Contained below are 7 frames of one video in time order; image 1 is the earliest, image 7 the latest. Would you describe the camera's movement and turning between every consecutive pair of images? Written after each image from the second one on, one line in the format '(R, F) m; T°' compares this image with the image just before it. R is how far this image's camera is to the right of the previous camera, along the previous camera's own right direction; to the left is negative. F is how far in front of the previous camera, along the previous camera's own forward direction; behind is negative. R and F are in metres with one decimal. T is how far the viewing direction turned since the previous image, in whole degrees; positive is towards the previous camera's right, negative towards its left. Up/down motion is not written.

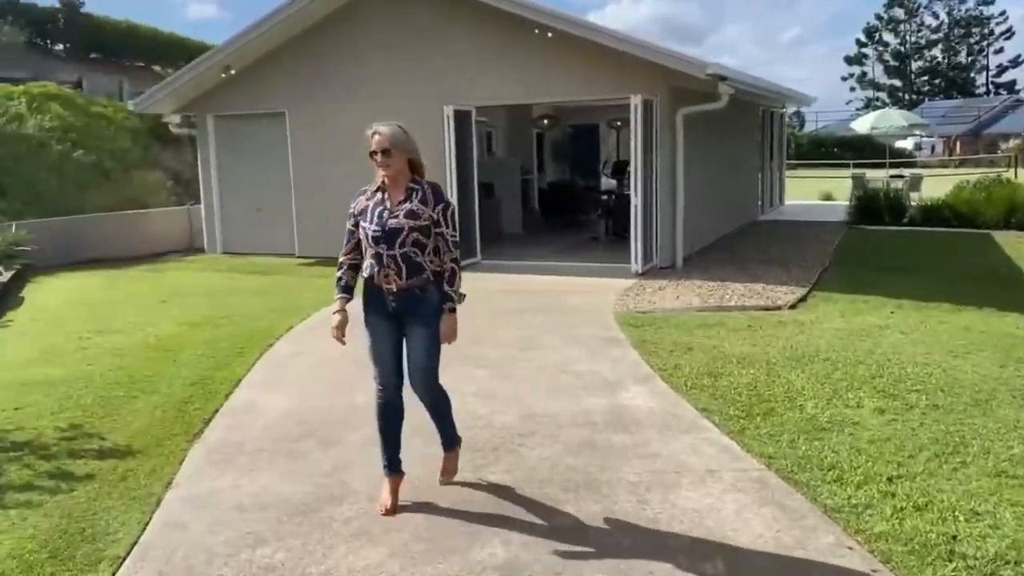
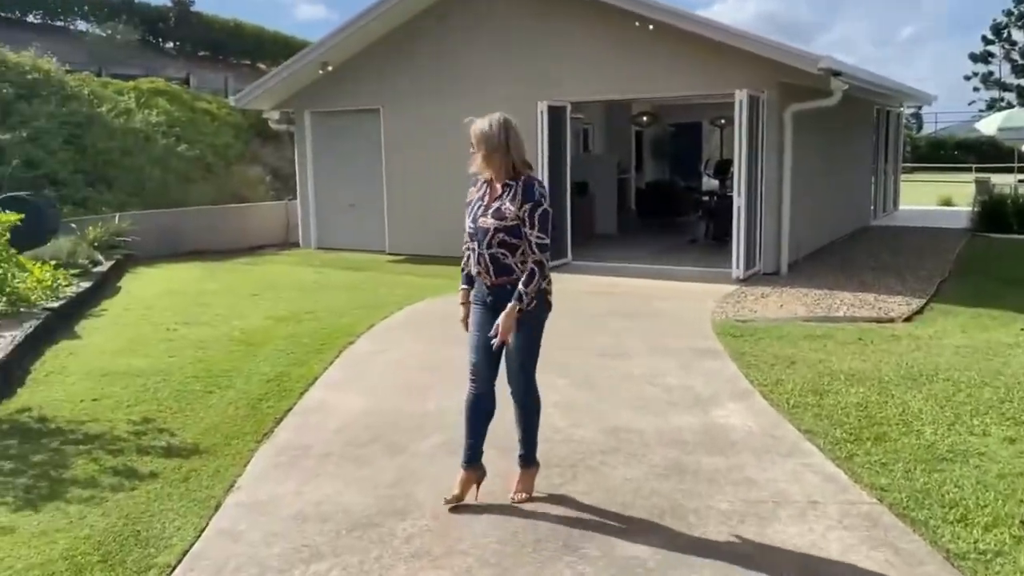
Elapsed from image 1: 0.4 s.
(+0.1, +0.4) m; -6°
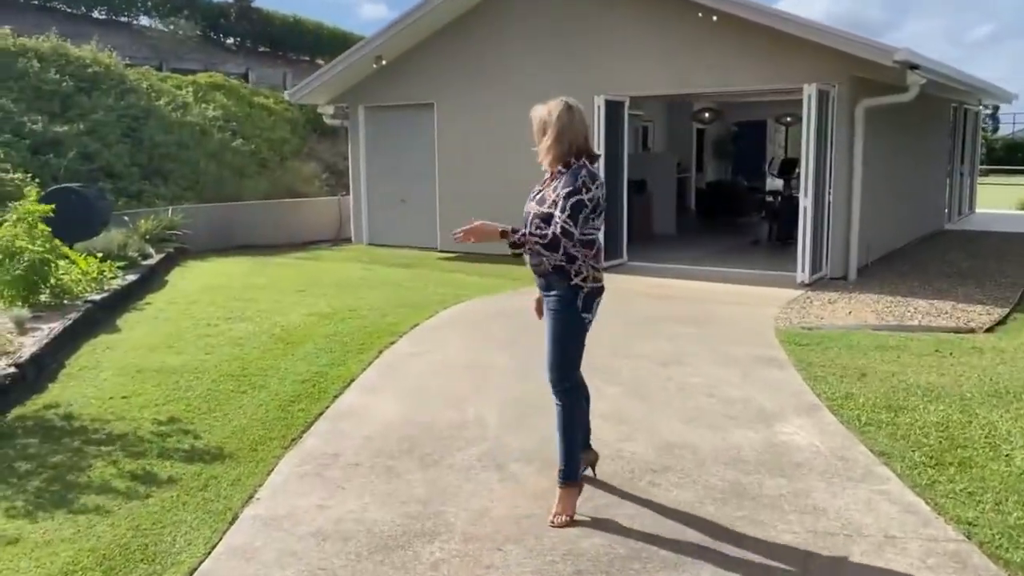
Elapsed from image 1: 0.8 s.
(+0.1, +0.4) m; -4°
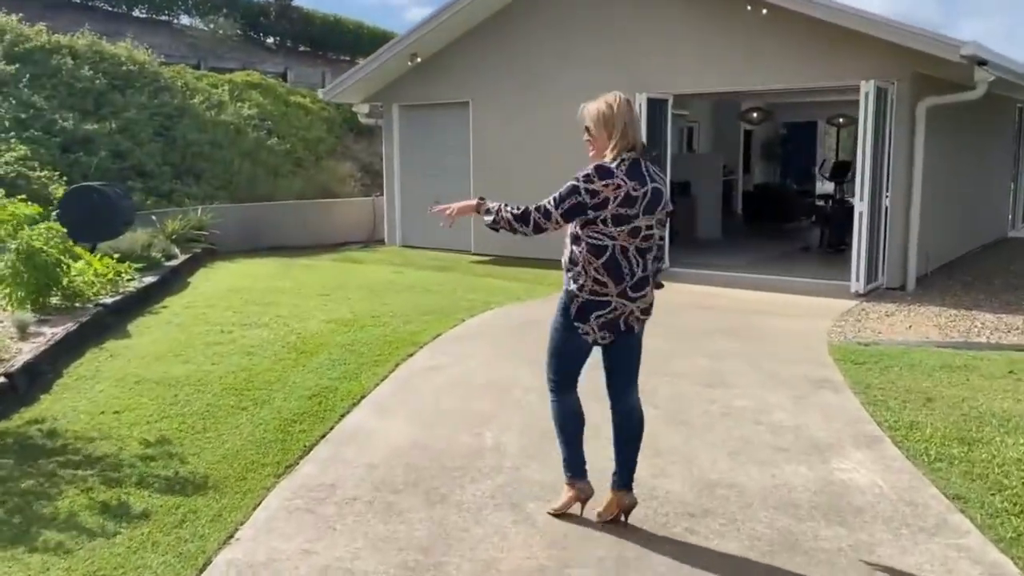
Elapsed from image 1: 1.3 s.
(+0.1, +0.5) m; -3°
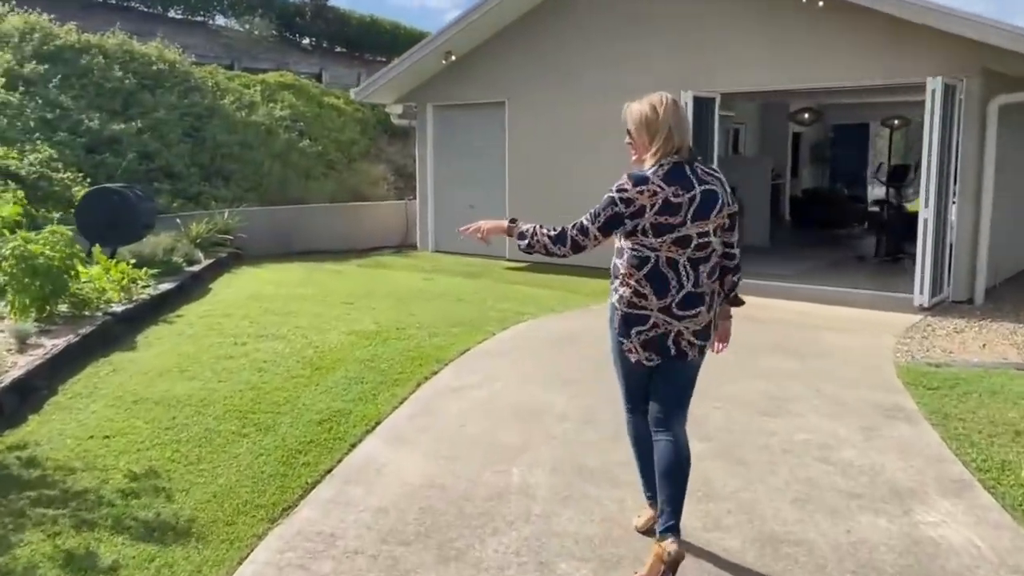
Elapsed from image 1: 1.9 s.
(0.0, +0.6) m; -3°
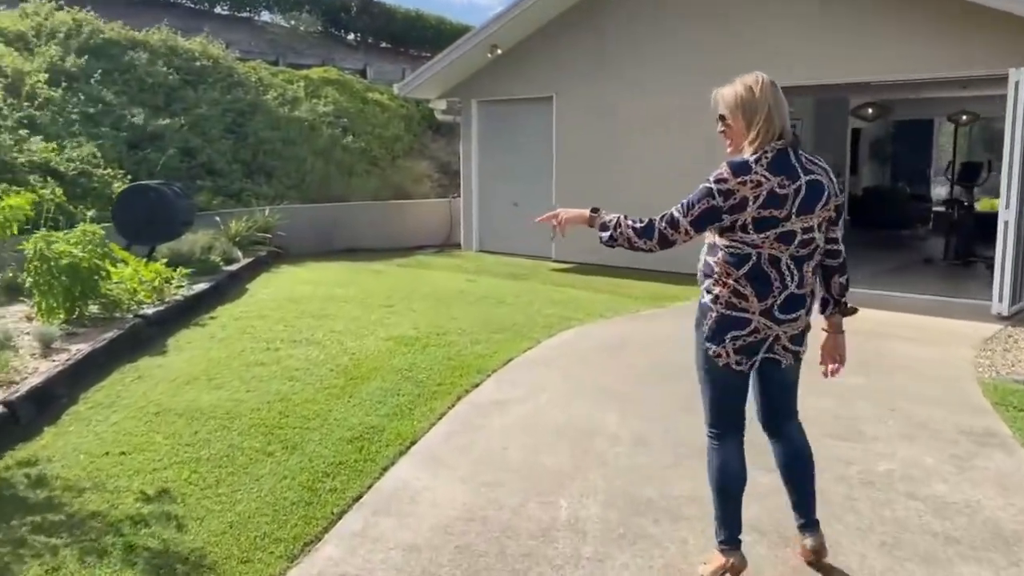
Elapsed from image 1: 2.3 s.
(0.0, +0.4) m; -3°
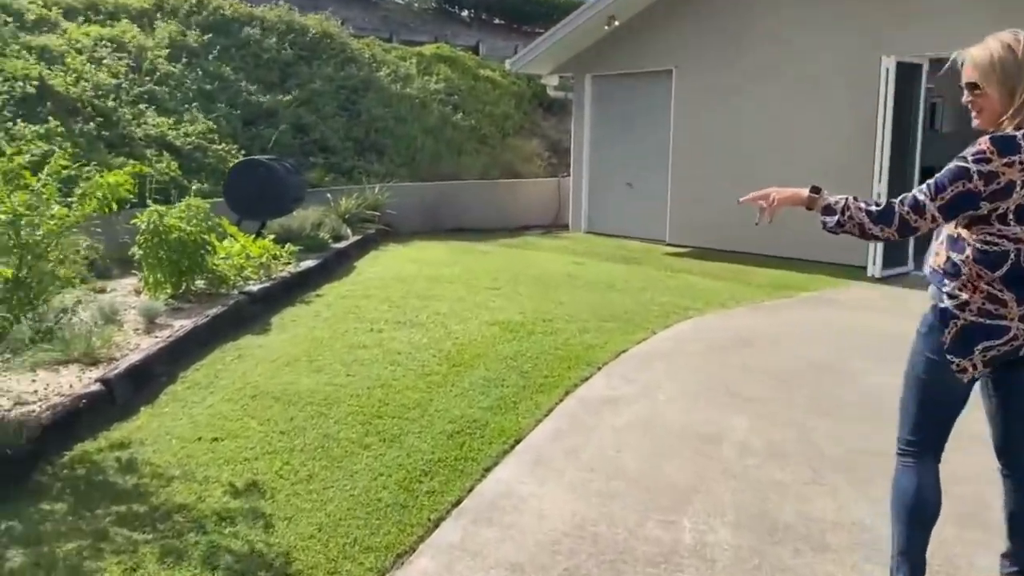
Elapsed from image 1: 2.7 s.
(-0.1, +0.4) m; -7°
